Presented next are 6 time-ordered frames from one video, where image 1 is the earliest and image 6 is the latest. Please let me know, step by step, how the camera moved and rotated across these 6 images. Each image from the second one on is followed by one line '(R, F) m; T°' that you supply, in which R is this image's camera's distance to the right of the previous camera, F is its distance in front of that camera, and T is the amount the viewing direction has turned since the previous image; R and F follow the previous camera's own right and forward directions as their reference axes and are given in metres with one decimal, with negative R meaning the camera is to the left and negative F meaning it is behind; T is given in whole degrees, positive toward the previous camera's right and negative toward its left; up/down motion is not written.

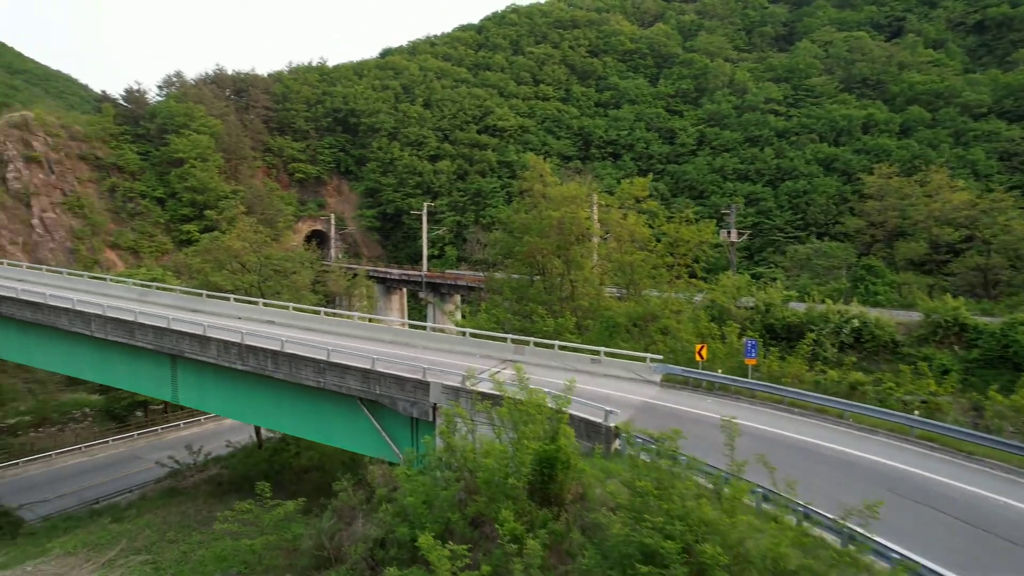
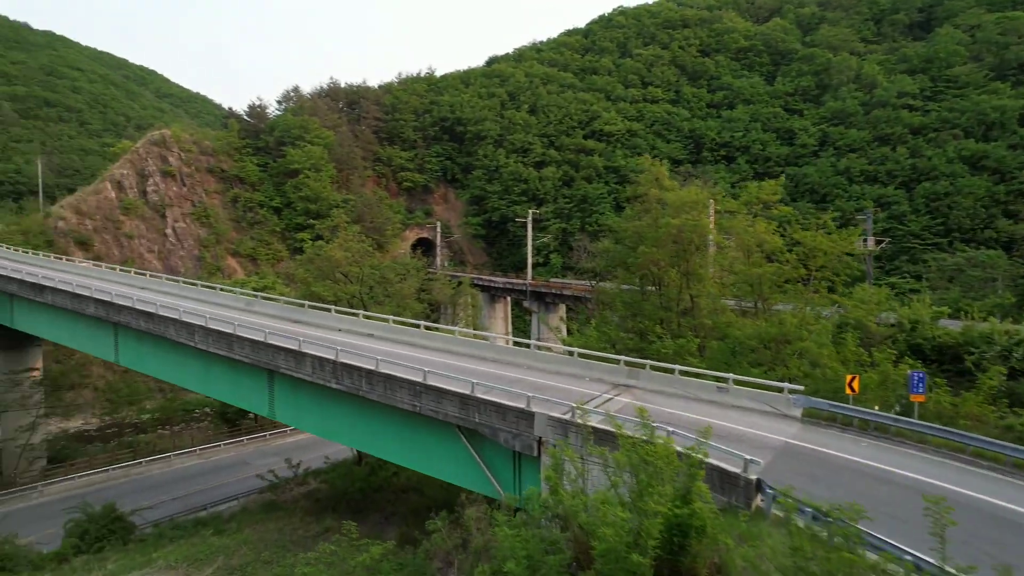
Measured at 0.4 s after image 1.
(-0.1, +1.1) m; -8°
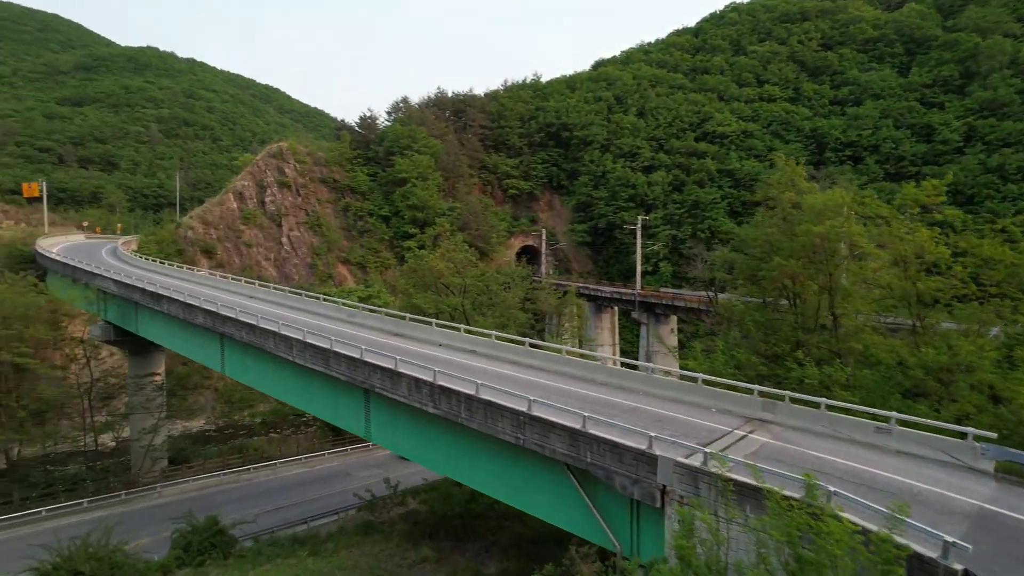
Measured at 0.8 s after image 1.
(-0.1, +1.1) m; -9°
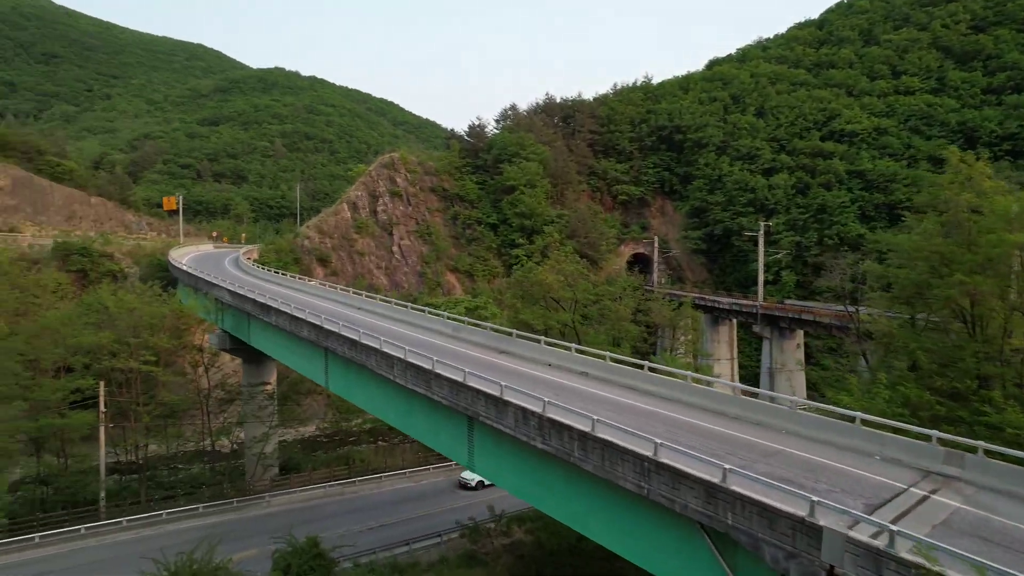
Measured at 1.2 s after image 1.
(-0.2, +1.1) m; -9°
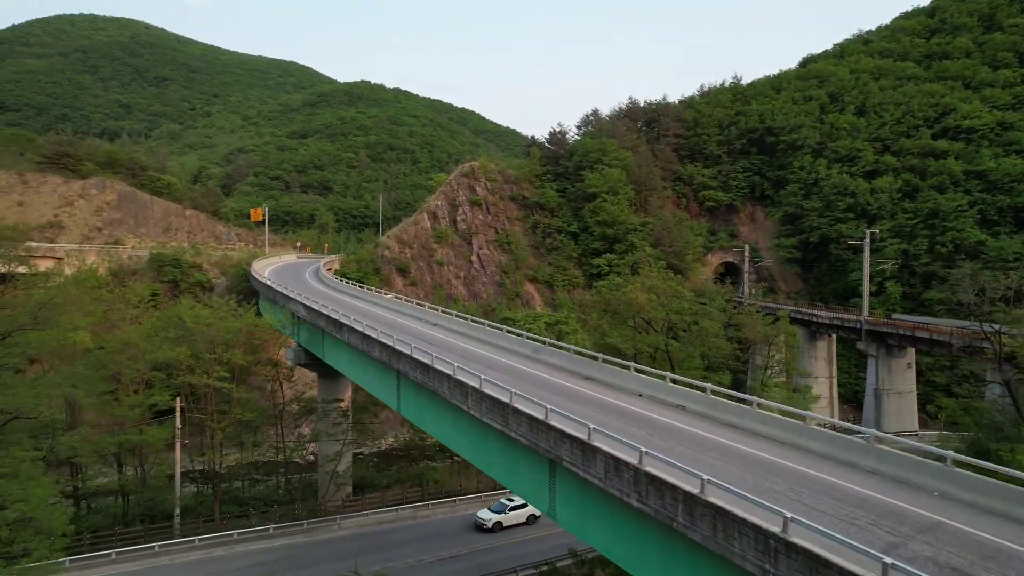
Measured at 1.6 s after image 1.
(-0.1, +1.3) m; -7°
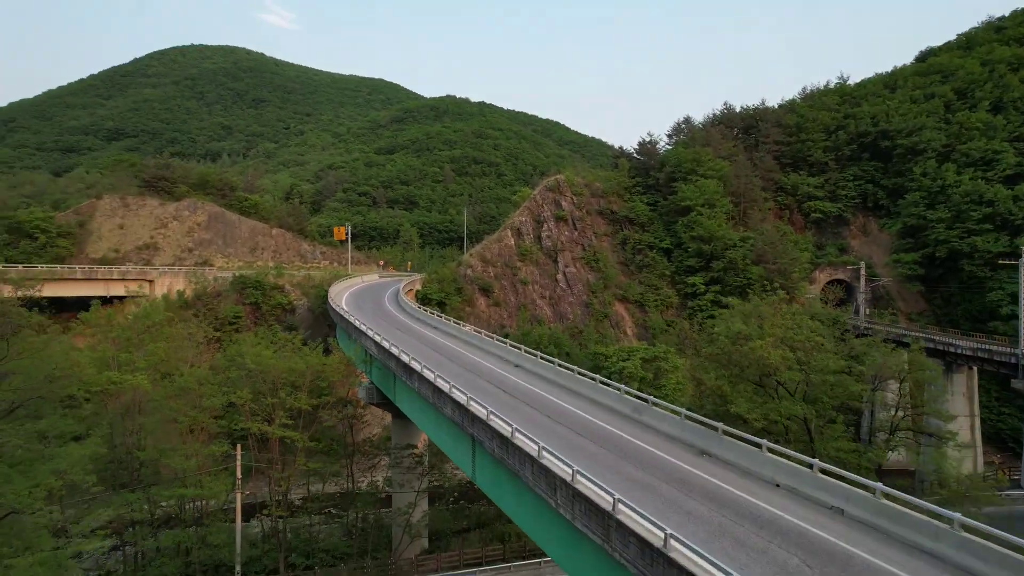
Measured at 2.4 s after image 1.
(-0.2, +2.4) m; -7°
